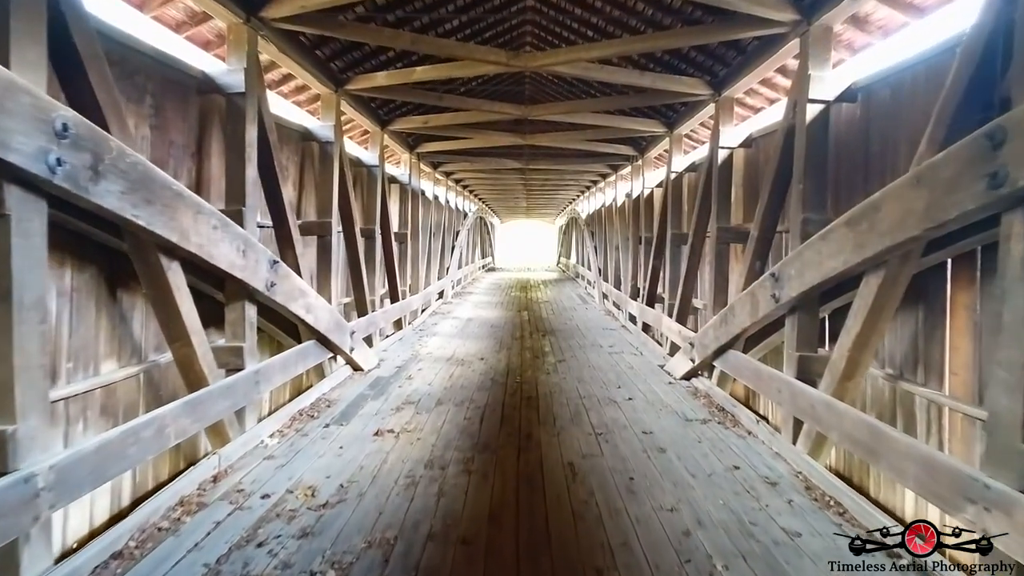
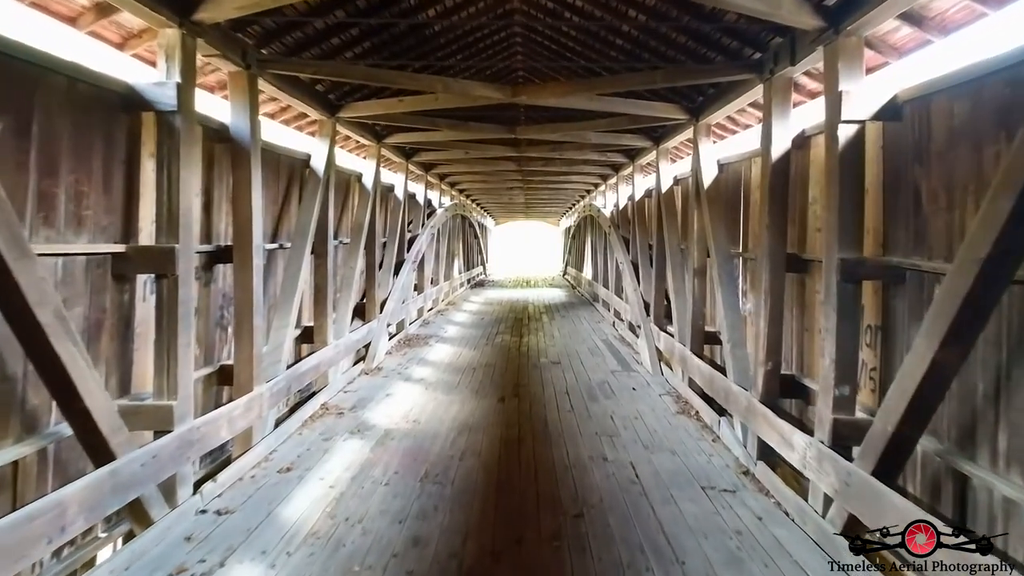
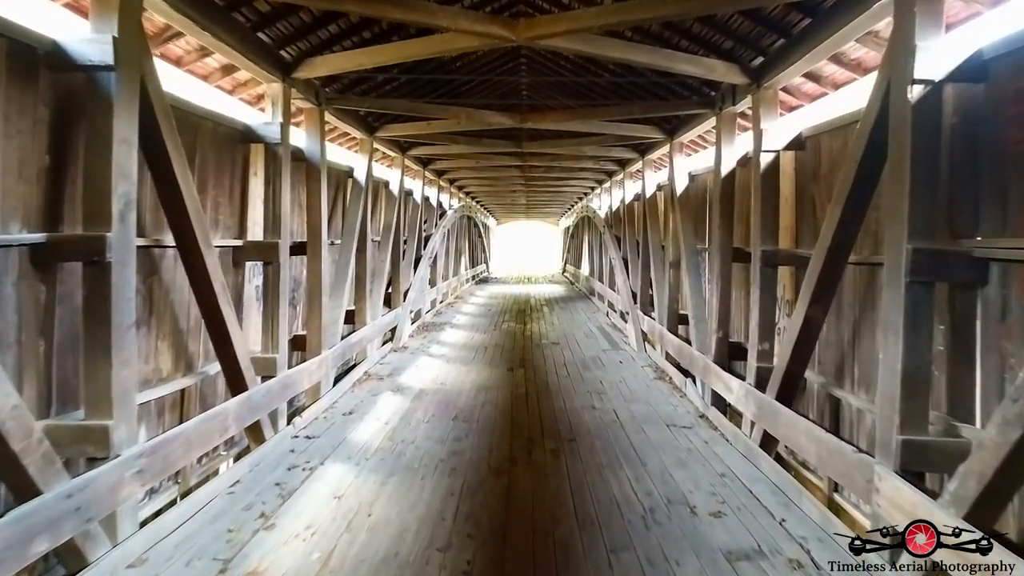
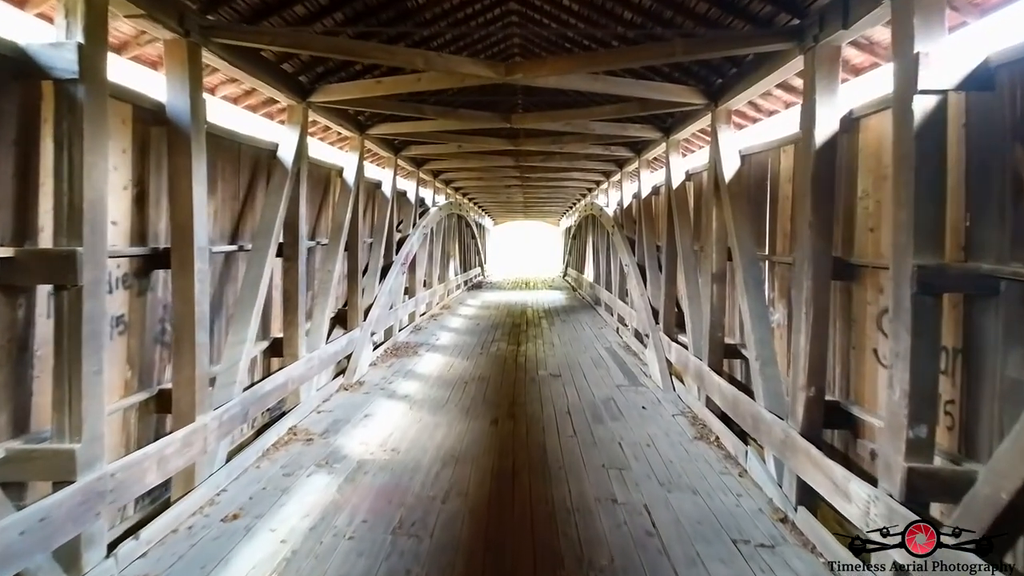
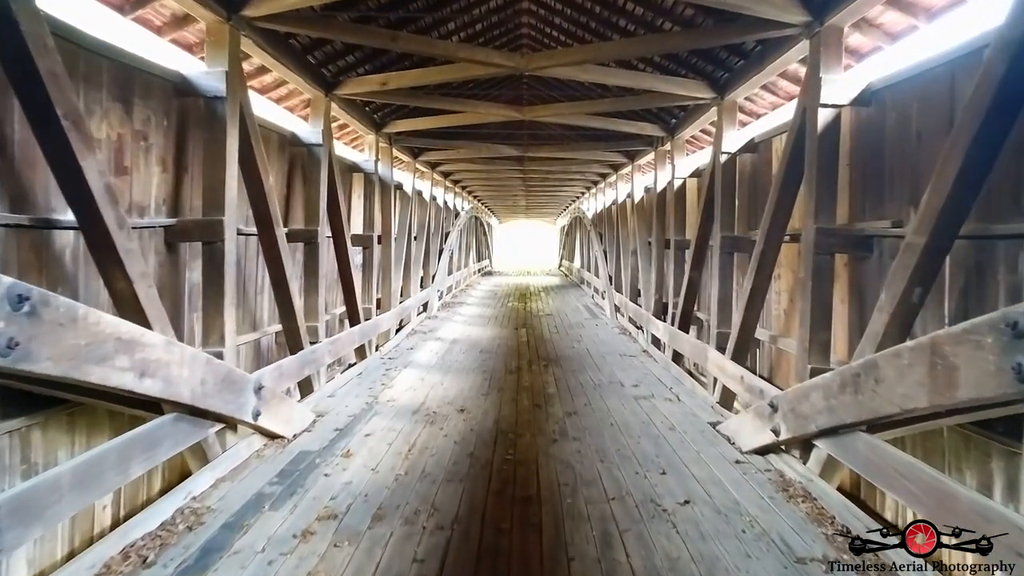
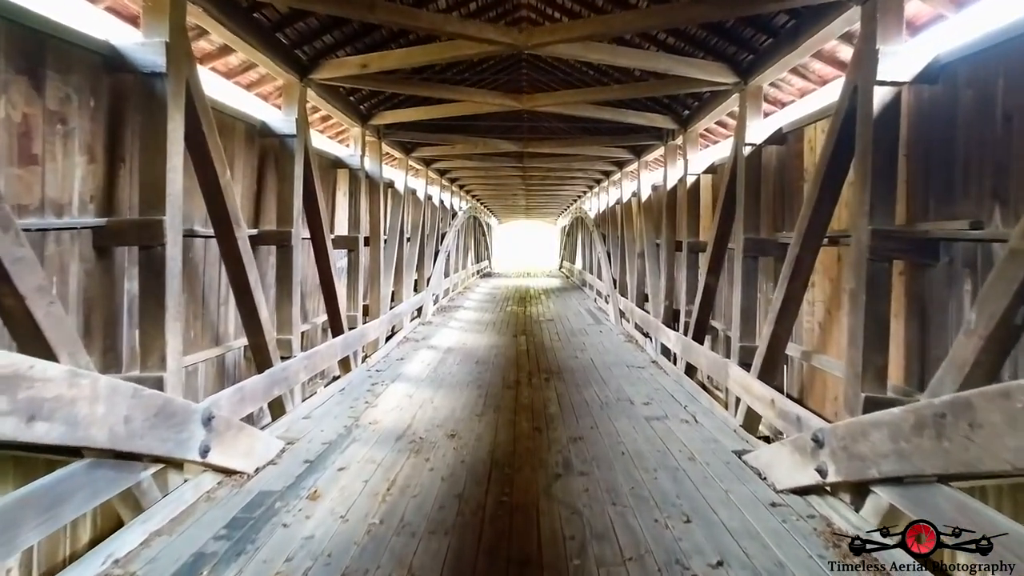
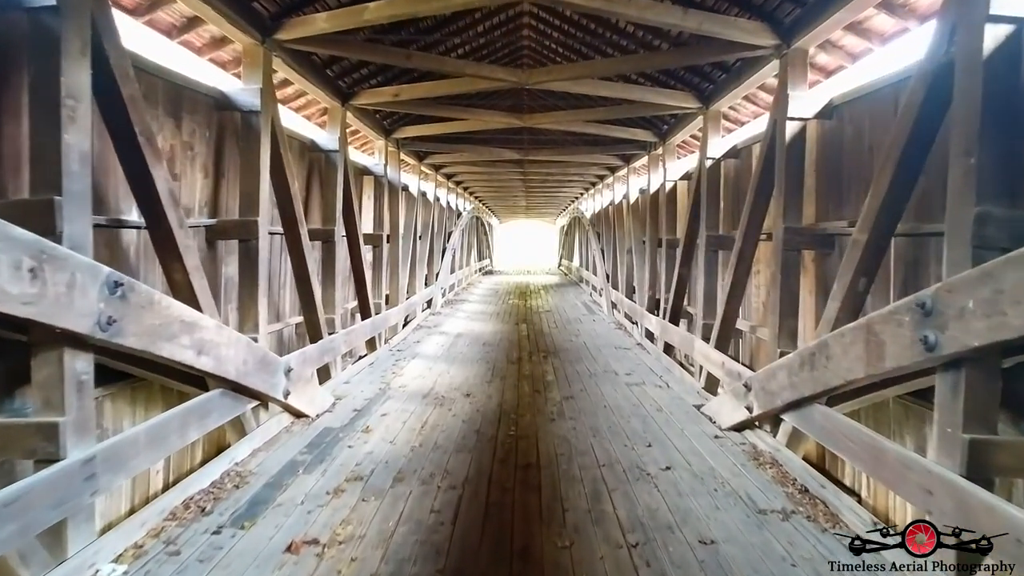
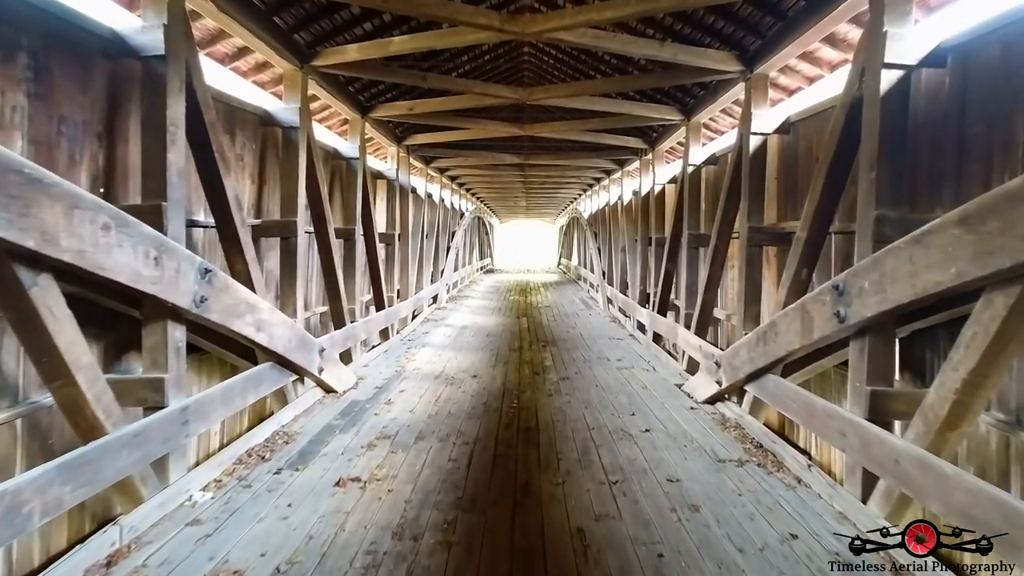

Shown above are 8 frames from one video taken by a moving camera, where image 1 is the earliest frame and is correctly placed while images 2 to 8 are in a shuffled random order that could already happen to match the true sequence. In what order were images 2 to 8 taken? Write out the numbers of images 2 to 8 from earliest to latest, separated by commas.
8, 7, 5, 6, 3, 2, 4
